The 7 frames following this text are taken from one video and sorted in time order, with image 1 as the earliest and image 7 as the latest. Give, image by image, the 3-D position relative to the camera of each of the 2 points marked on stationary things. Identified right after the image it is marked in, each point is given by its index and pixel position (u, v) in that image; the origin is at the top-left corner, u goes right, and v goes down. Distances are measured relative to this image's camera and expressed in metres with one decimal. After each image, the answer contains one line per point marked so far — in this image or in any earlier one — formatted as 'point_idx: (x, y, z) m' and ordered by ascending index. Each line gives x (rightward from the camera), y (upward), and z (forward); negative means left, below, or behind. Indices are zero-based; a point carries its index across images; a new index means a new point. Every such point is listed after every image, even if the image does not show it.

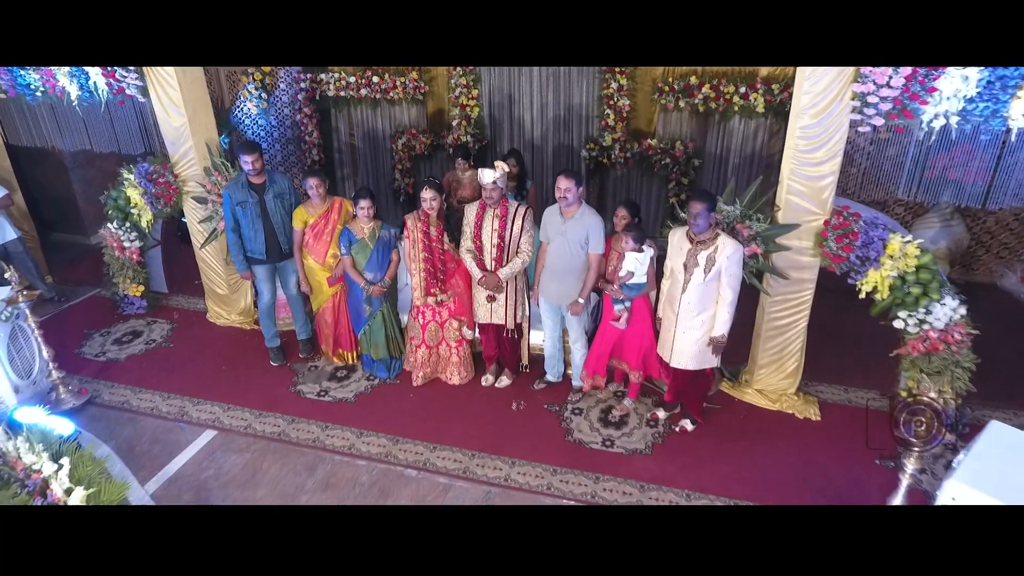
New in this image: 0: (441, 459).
0: (-0.4, -0.9, +3.4) m
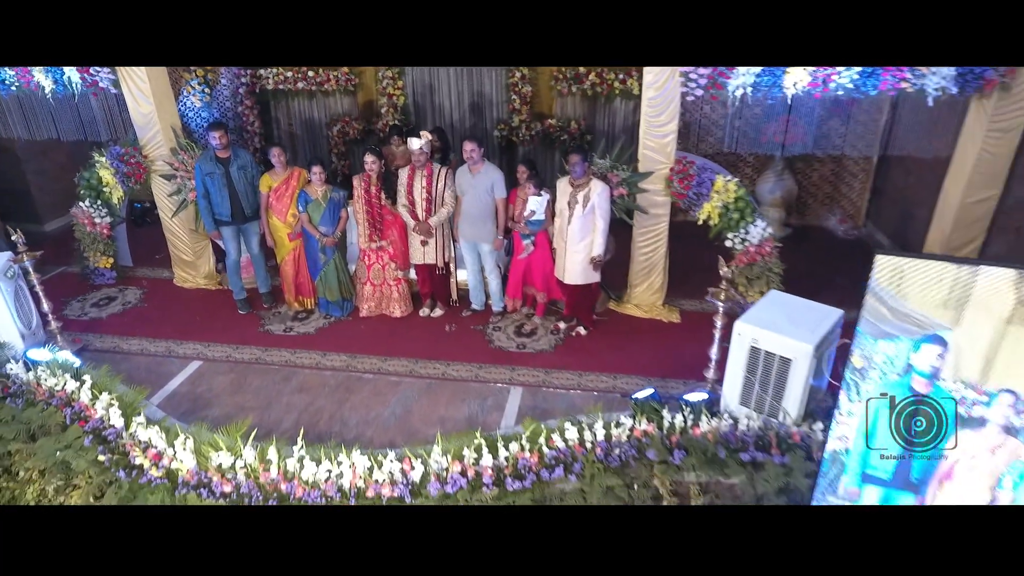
0: (-0.8, -0.5, +4.3) m
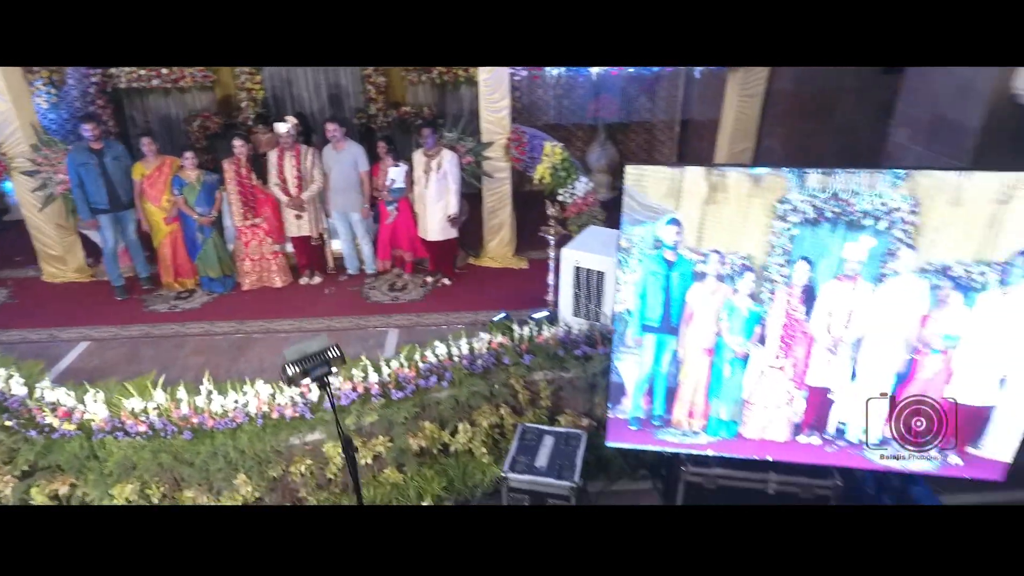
0: (-1.8, -0.3, +4.9) m
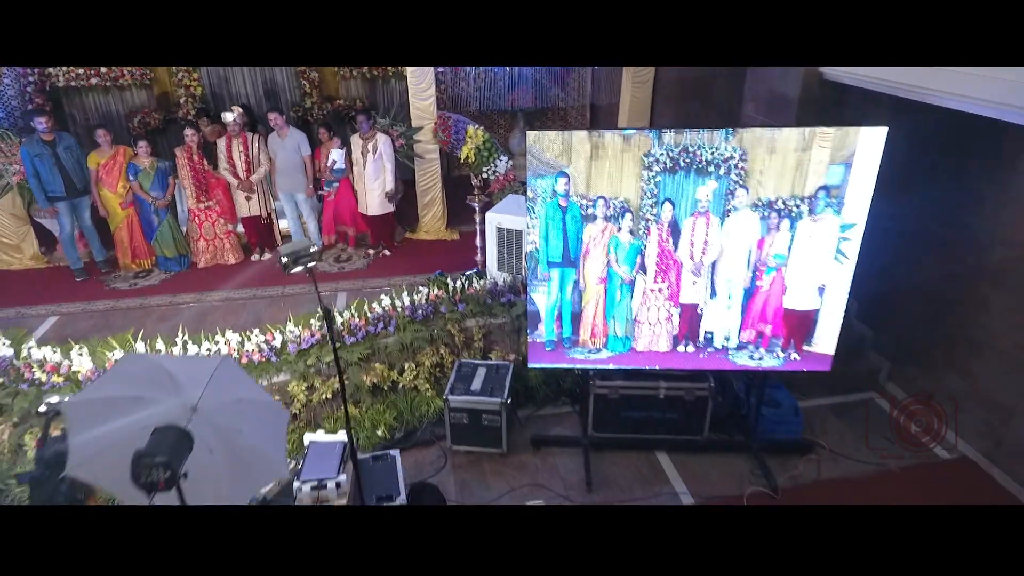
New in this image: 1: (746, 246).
0: (-2.4, -0.1, +5.4) m
1: (+1.4, +0.3, +3.9) m
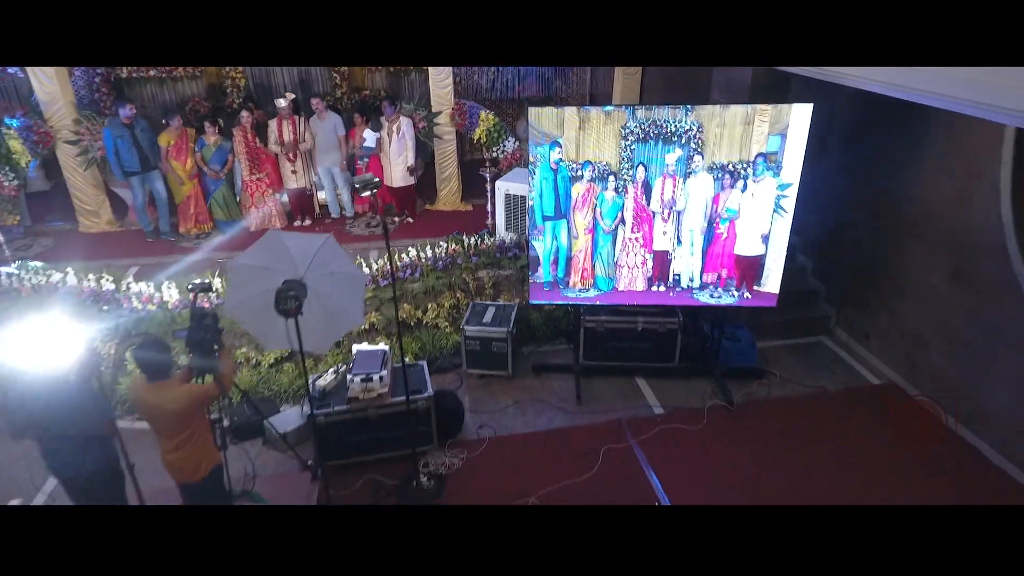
0: (-2.3, +0.4, +6.4) m
1: (+1.5, +0.7, +4.8) m
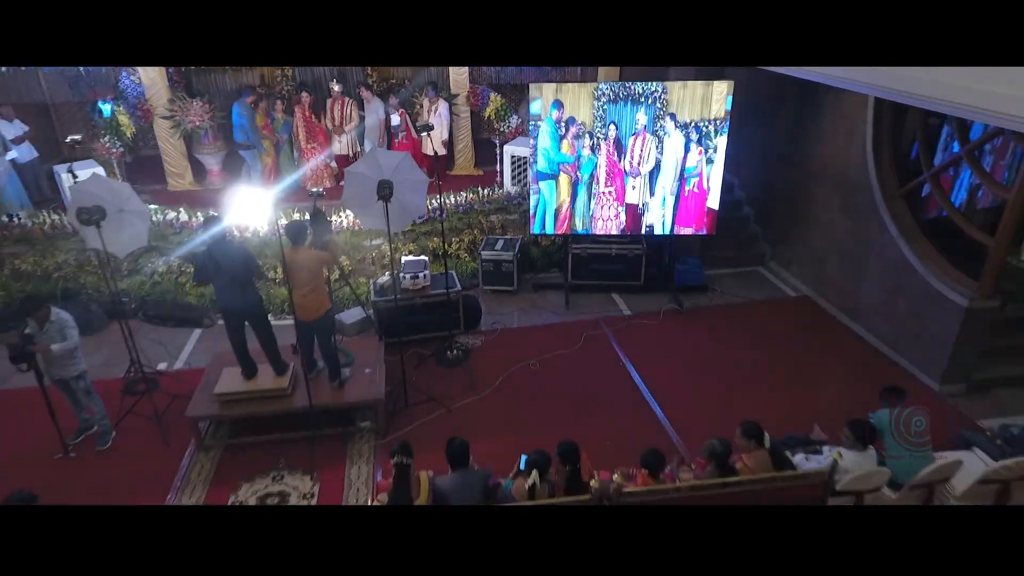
0: (-2.3, +1.1, +8.1) m
1: (+1.5, +1.4, +6.6) m
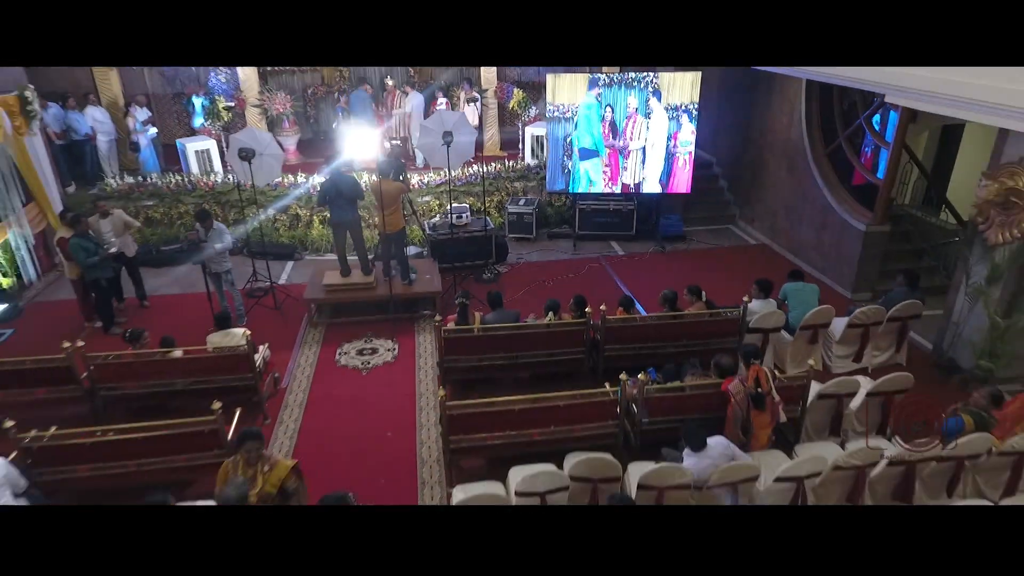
0: (-1.9, +1.8, +10.2) m
1: (+1.8, +2.1, +8.5) m
